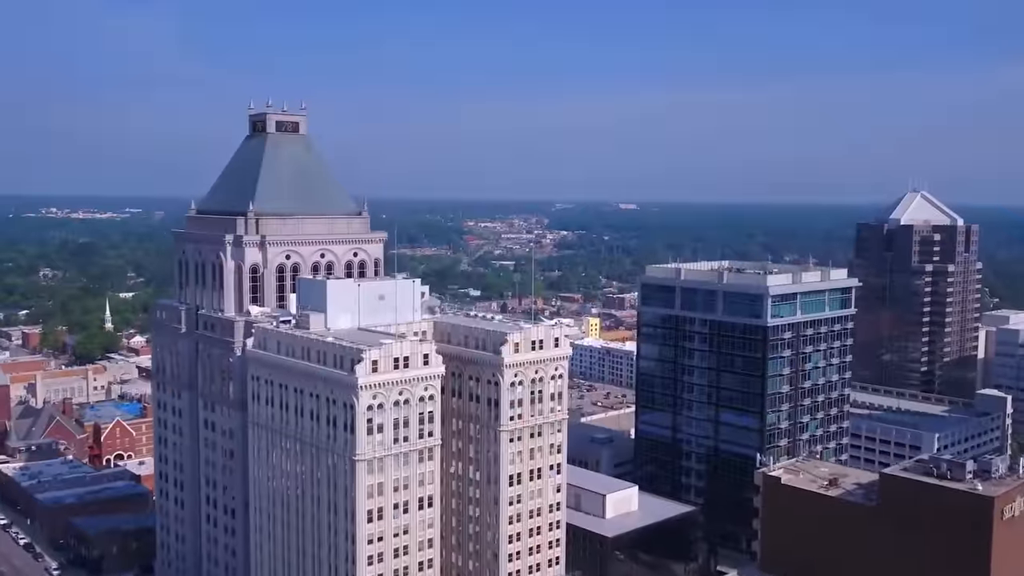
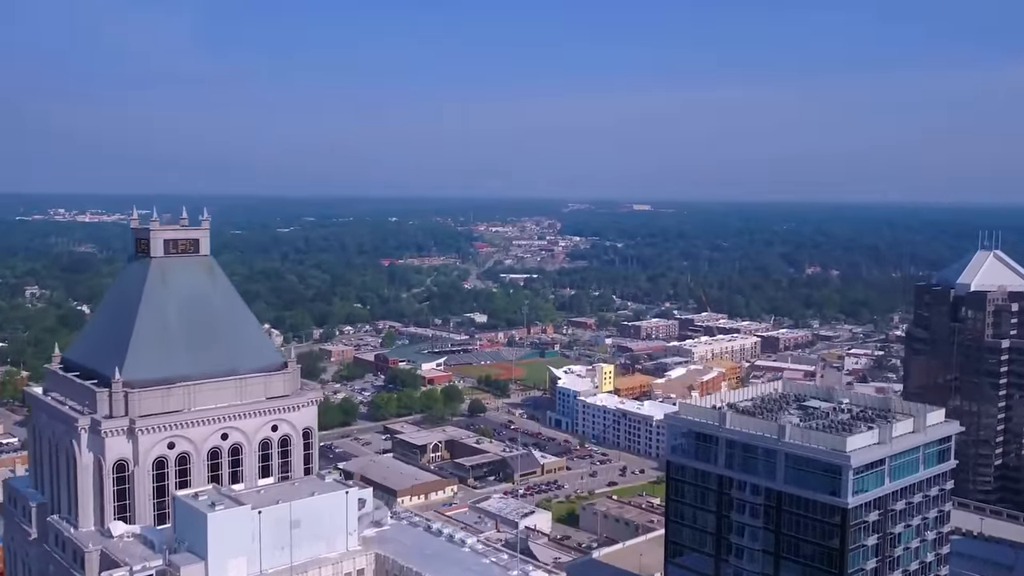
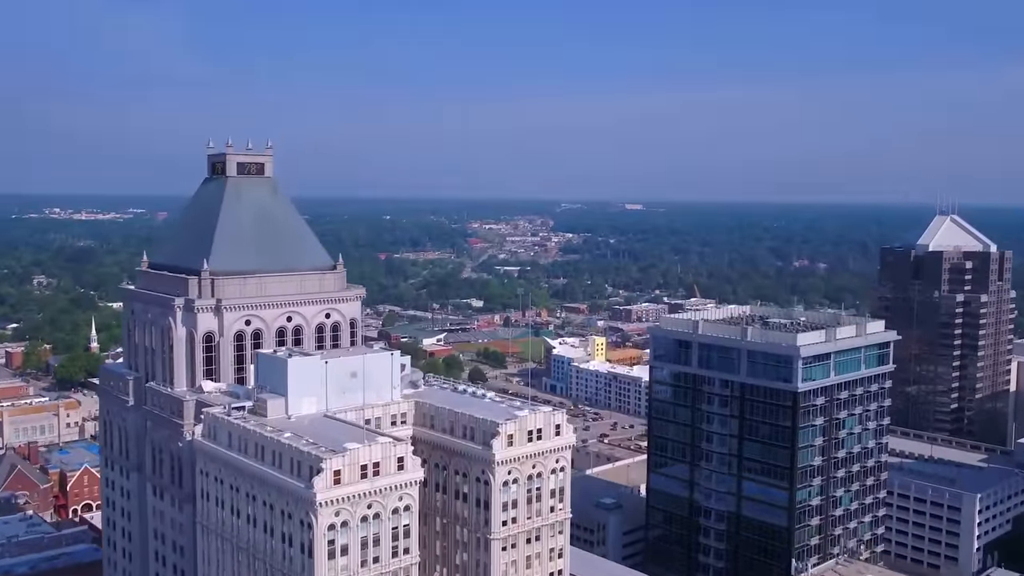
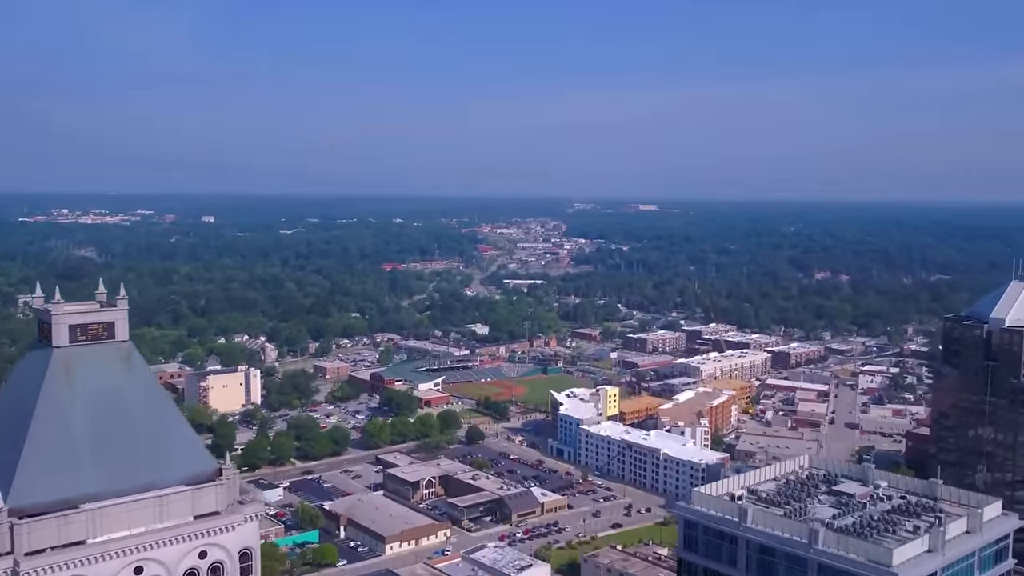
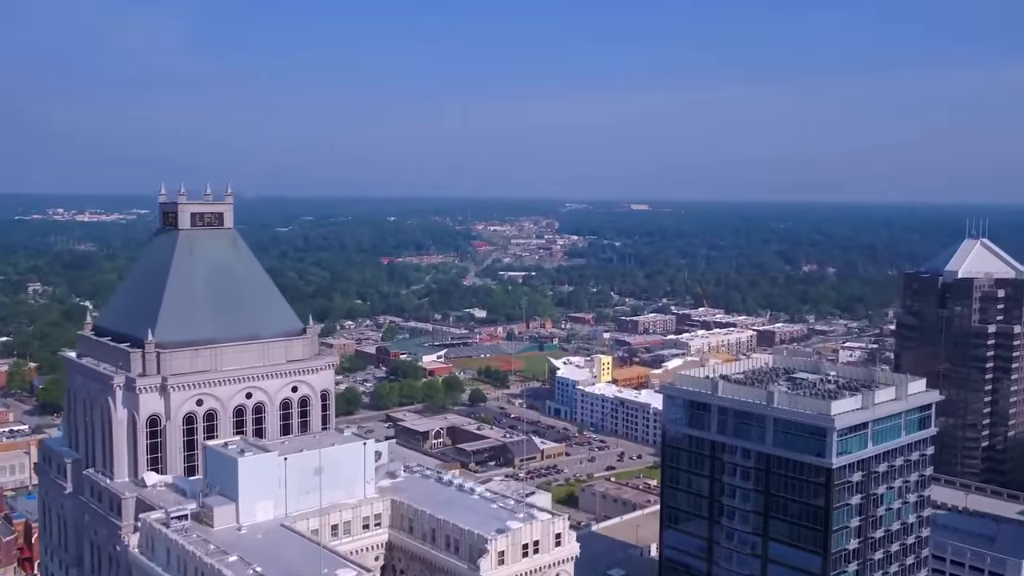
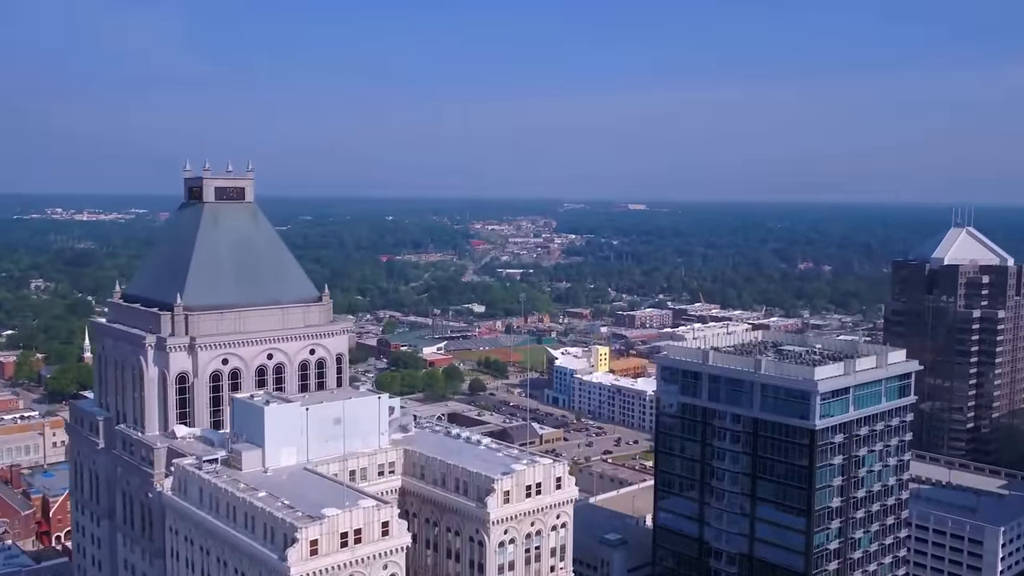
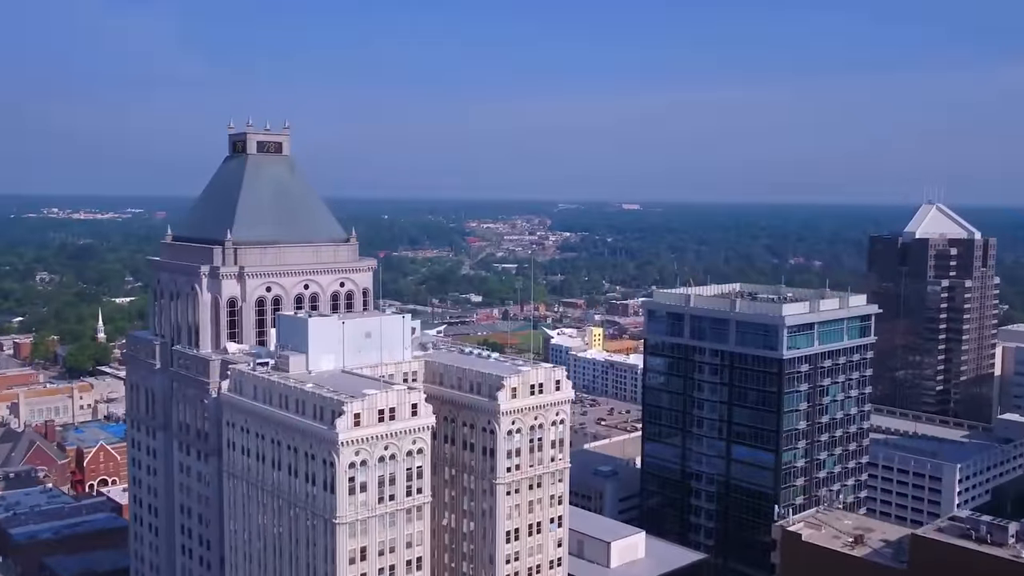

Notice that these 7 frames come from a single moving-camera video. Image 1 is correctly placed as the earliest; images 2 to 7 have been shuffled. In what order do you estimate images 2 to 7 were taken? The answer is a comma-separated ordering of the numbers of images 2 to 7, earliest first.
7, 3, 6, 5, 2, 4
